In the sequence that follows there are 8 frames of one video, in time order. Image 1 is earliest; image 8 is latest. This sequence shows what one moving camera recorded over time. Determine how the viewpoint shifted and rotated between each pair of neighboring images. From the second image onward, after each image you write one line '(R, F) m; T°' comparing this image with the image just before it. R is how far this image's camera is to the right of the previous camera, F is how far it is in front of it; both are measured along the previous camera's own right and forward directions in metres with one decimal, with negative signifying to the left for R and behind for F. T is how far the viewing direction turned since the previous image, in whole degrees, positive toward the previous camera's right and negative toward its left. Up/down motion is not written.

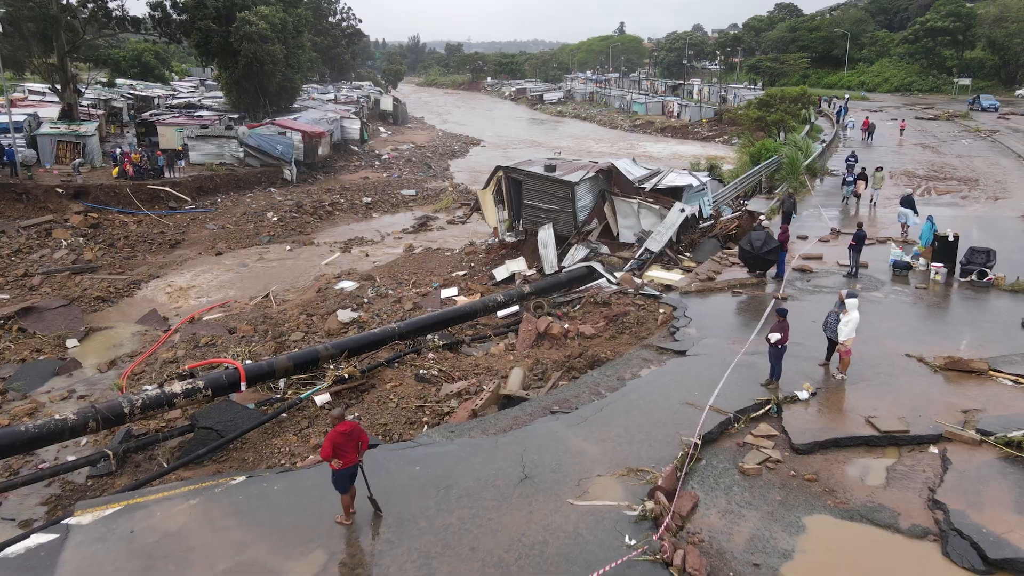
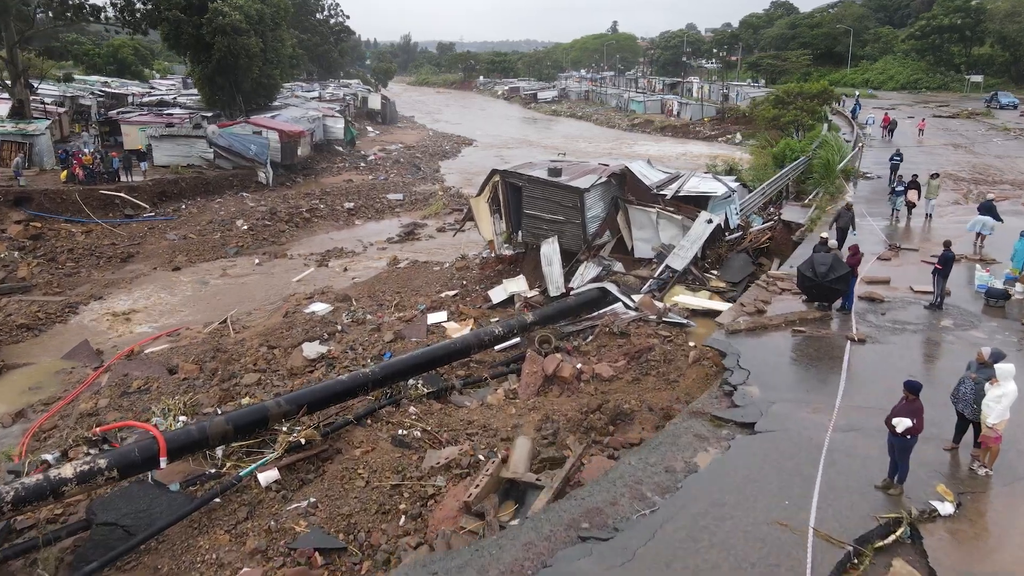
(-0.1, +1.9) m; +1°
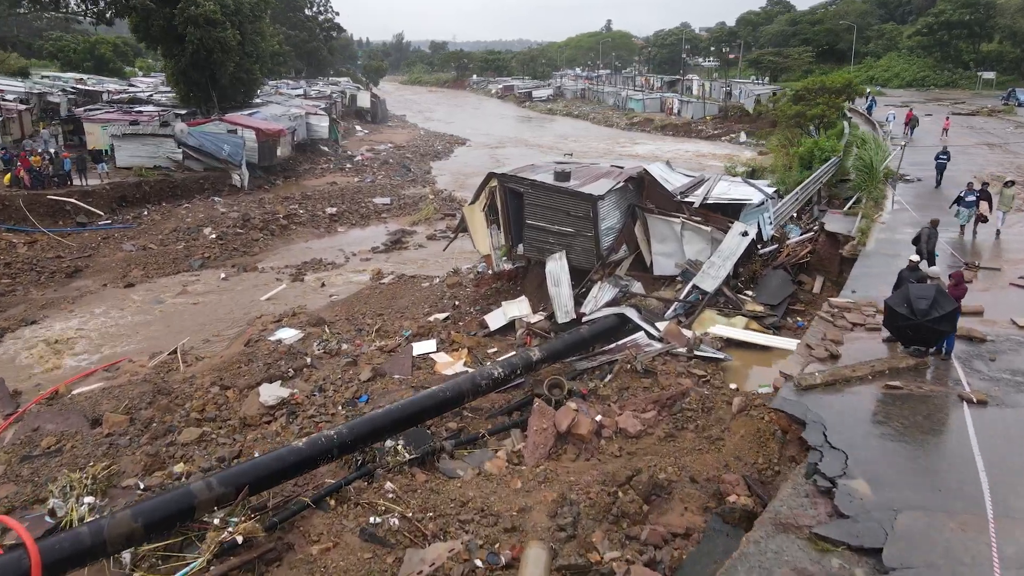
(-0.1, +1.7) m; +1°
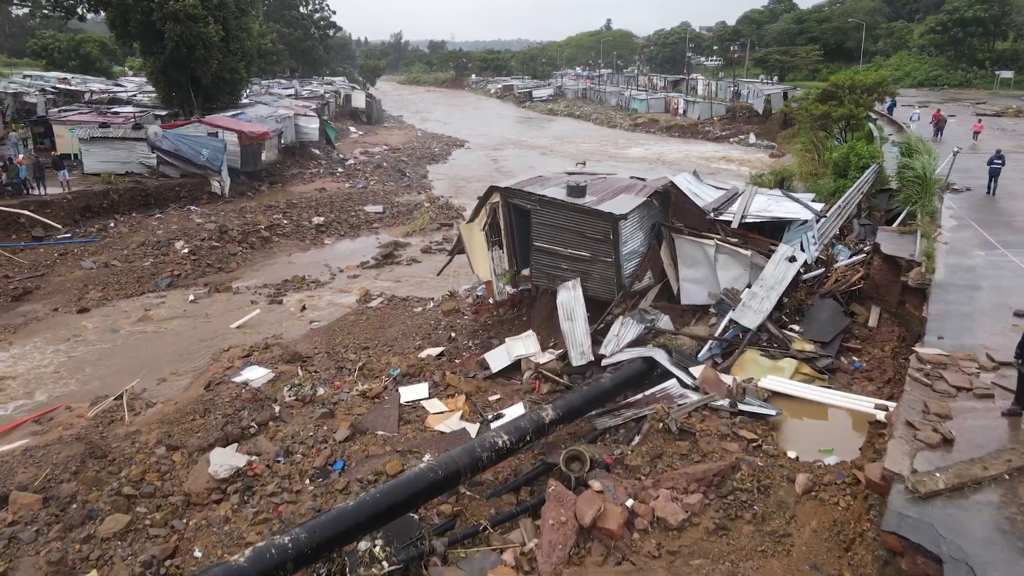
(-0.1, +1.5) m; 0°
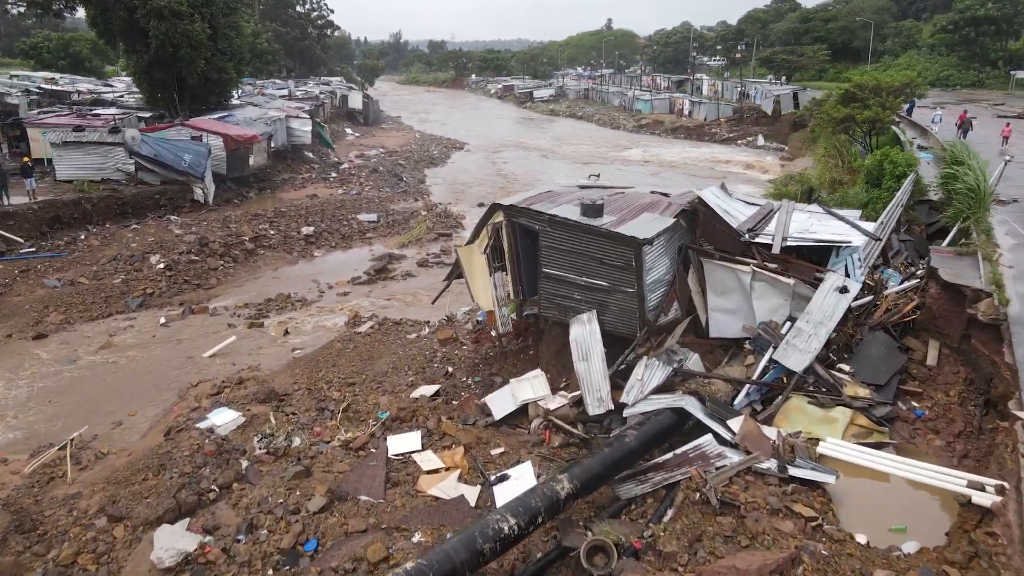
(-0.1, +1.1) m; 0°
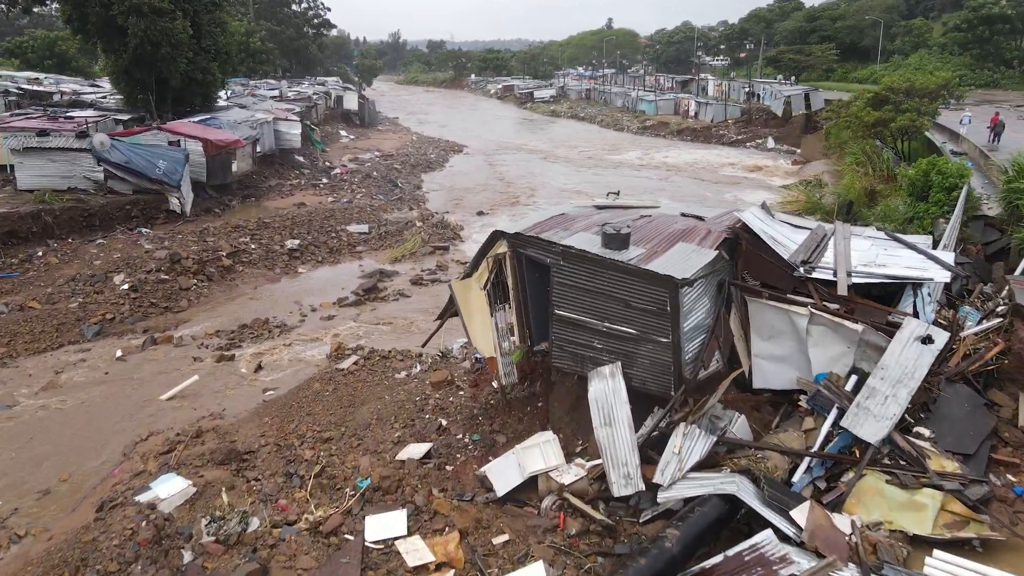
(-0.1, +1.3) m; 0°
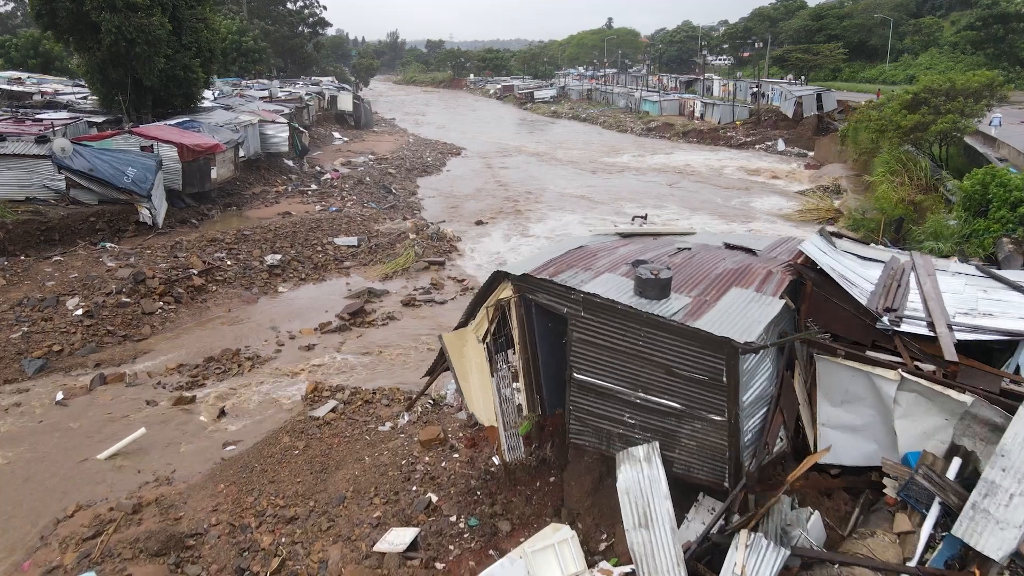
(0.0, +1.4) m; 0°
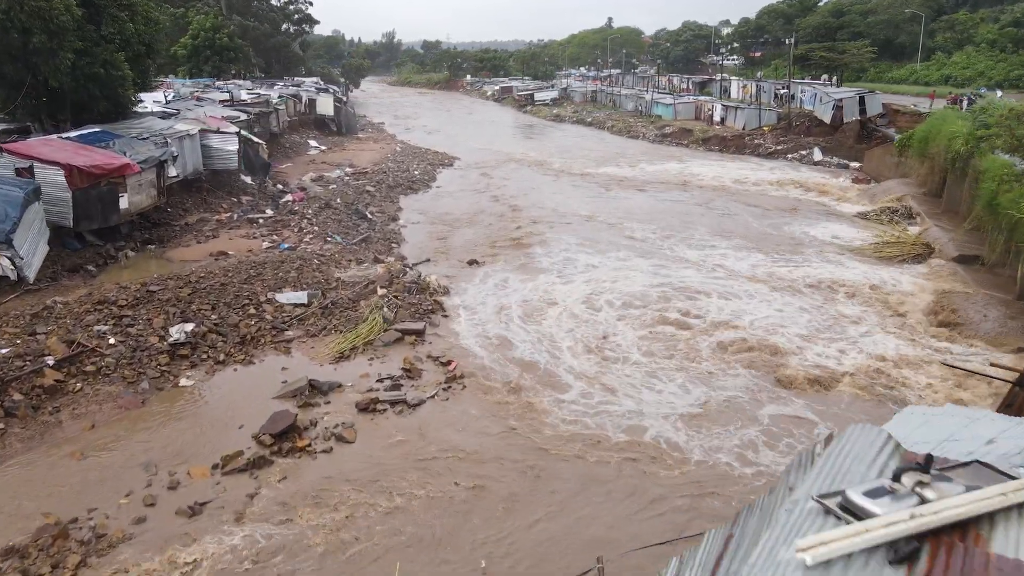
(-0.1, +4.2) m; 0°
